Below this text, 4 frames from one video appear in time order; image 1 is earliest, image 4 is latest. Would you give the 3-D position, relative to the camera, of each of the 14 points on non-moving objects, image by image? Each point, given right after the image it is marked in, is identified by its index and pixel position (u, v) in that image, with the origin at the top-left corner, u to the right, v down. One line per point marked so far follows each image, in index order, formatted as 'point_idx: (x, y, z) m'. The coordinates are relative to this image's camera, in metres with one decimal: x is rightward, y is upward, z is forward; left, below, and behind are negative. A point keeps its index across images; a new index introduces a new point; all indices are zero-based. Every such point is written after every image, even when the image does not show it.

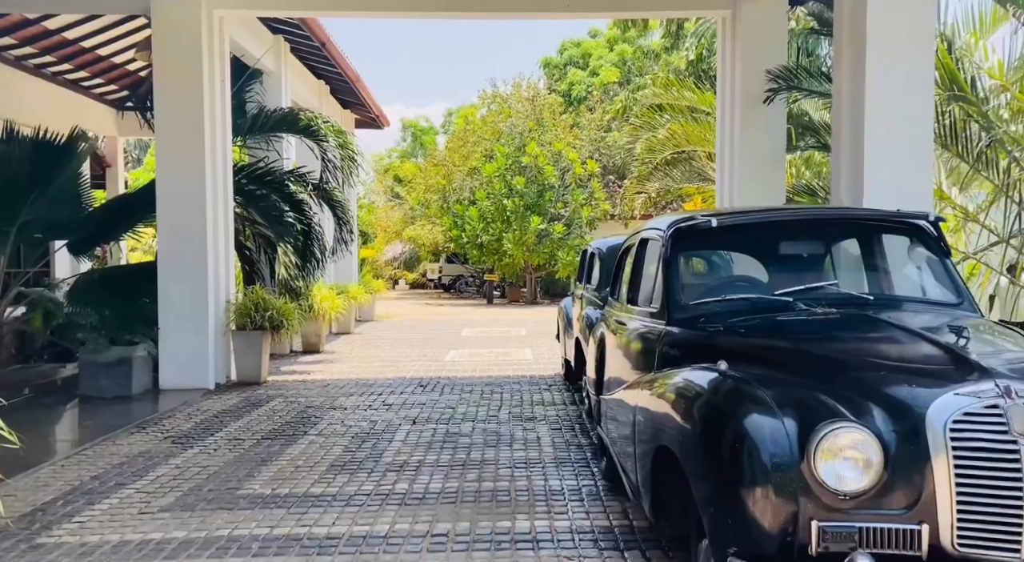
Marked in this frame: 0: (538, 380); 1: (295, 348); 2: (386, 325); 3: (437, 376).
0: (+0.3, -1.0, +9.7) m
1: (-3.7, -1.2, +15.1) m
2: (-2.3, -0.8, +18.2) m
3: (-0.8, -1.0, +10.3) m
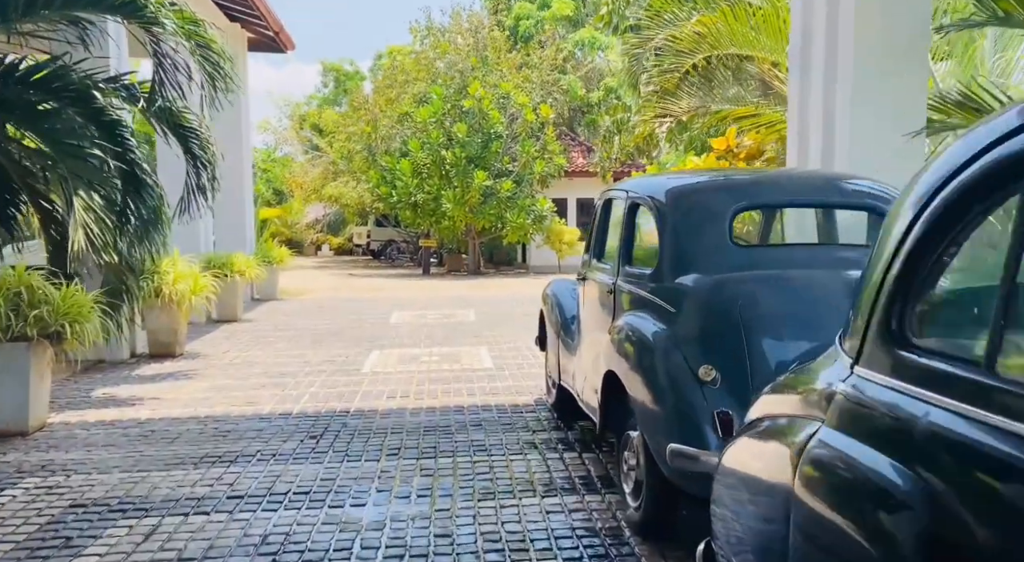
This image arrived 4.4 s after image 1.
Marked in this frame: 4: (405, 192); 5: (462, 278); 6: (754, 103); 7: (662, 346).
0: (0.0, -0.8, +5.8) m
1: (-4.3, -0.8, +10.9) m
2: (-3.1, -0.4, +14.1) m
3: (-1.1, -0.8, +6.3) m
4: (-2.1, +1.8, +19.6) m
5: (-1.0, +0.1, +19.6) m
6: (+1.9, +1.4, +7.9) m
7: (+0.6, -0.2, +3.5) m
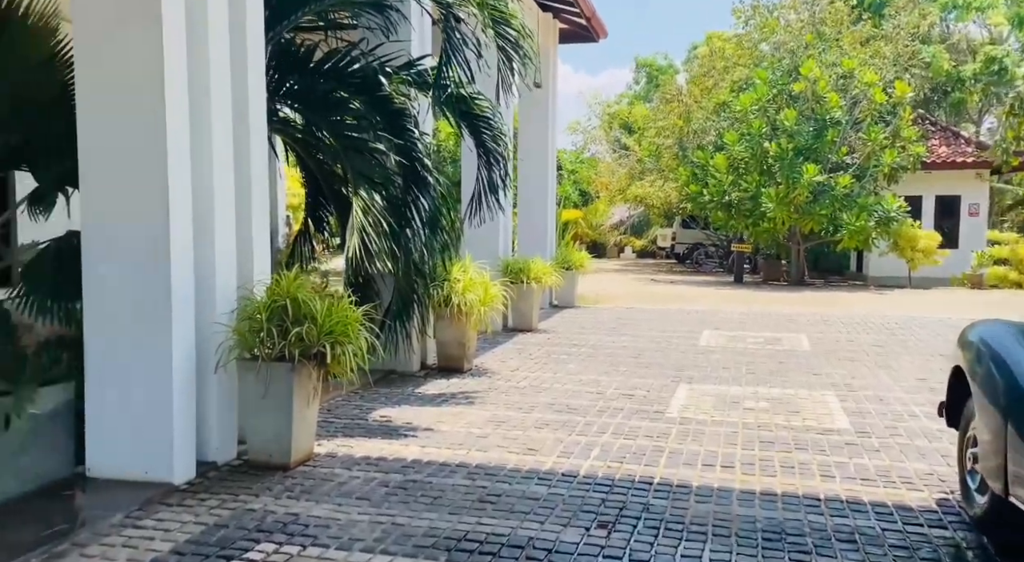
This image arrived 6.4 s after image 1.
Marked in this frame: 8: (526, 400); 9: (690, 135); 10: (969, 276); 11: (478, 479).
0: (+1.5, -1.0, +3.9) m
1: (-1.0, -0.9, +10.1) m
2: (+1.0, -0.5, +12.8) m
3: (+0.7, -1.0, +4.7) m
4: (+3.6, +1.6, +17.7) m
5: (+4.7, -0.1, +17.3) m
6: (+4.1, +1.2, +5.4) m
7: (+1.4, -0.4, +1.6) m
8: (+0.1, -1.1, +8.8) m
9: (+3.5, +2.9, +19.5) m
10: (+8.1, +0.1, +17.8) m
11: (-0.2, -1.3, +6.5) m
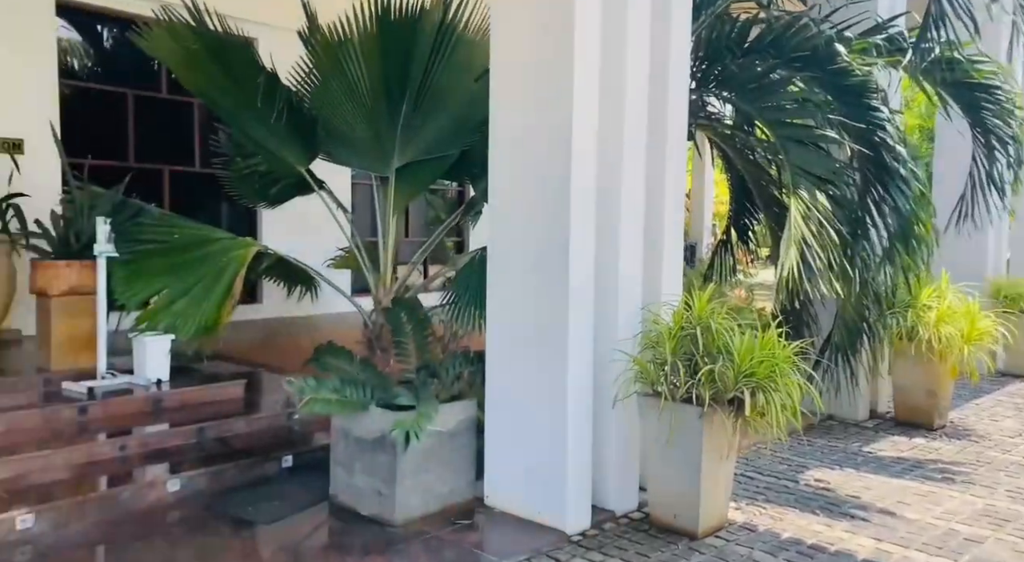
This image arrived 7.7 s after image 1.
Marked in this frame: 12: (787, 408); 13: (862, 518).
0: (+2.4, -1.1, +0.8) m
1: (+2.7, -1.1, +7.5) m
2: (+5.7, -0.8, +9.1) m
3: (+2.0, -1.1, +1.9) m
4: (+10.2, +1.2, +12.5) m
5: (+10.9, -0.6, +11.7) m
6: (+5.4, +1.0, +1.1) m
7: (+1.4, -0.5, -1.3) m
8: (+3.2, -1.2, +5.8) m
9: (+10.8, +2.4, +14.2) m
10: (+14.2, -0.5, +10.8) m
11: (+1.9, -1.4, +3.9) m
12: (+1.4, -0.6, +4.9) m
13: (+1.9, -1.3, +5.3) m
